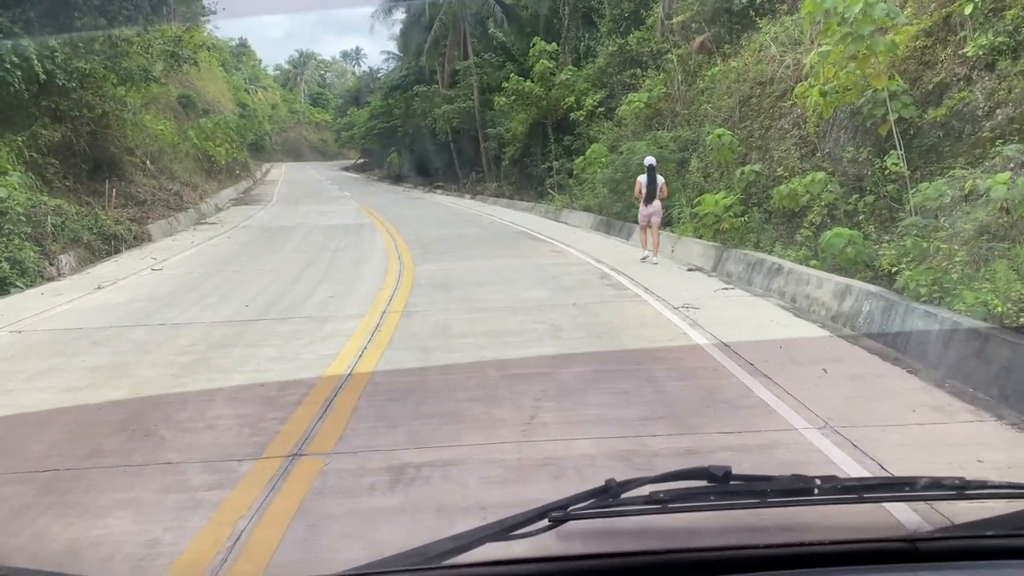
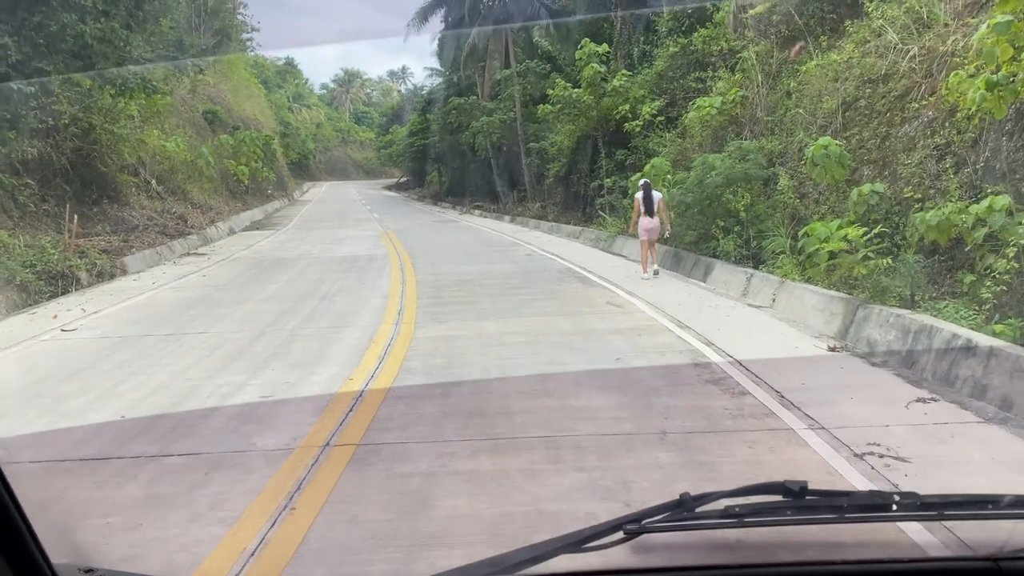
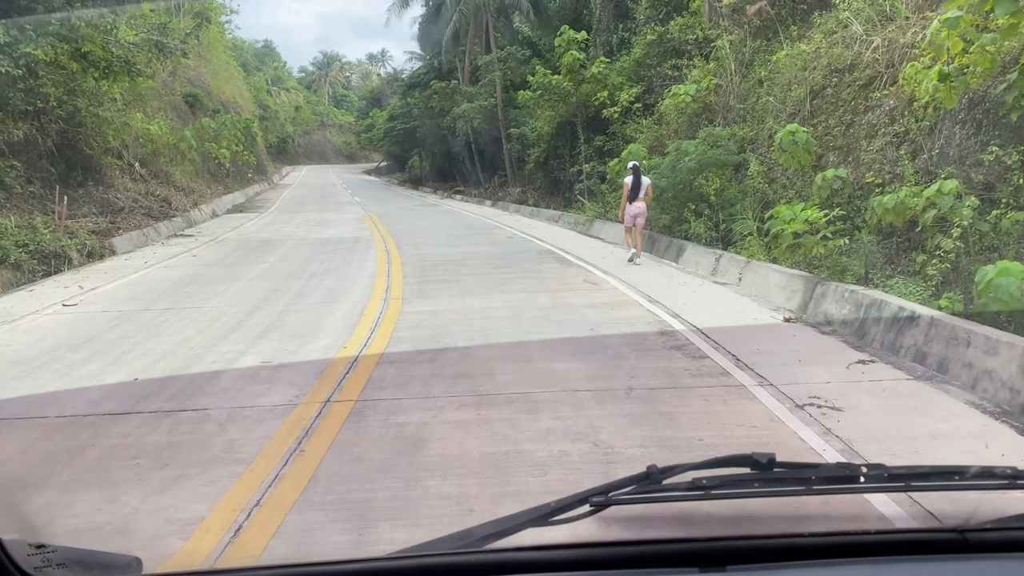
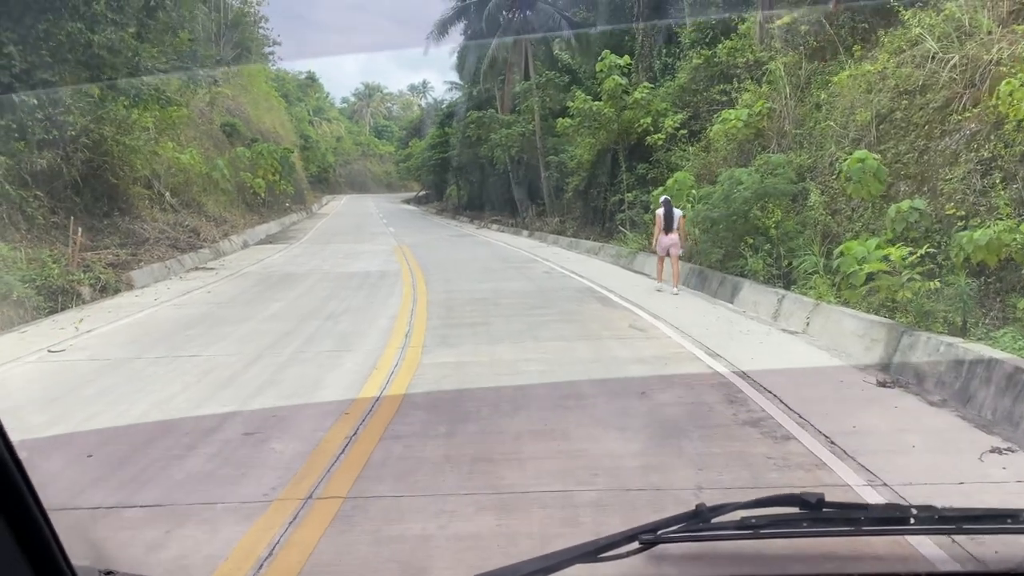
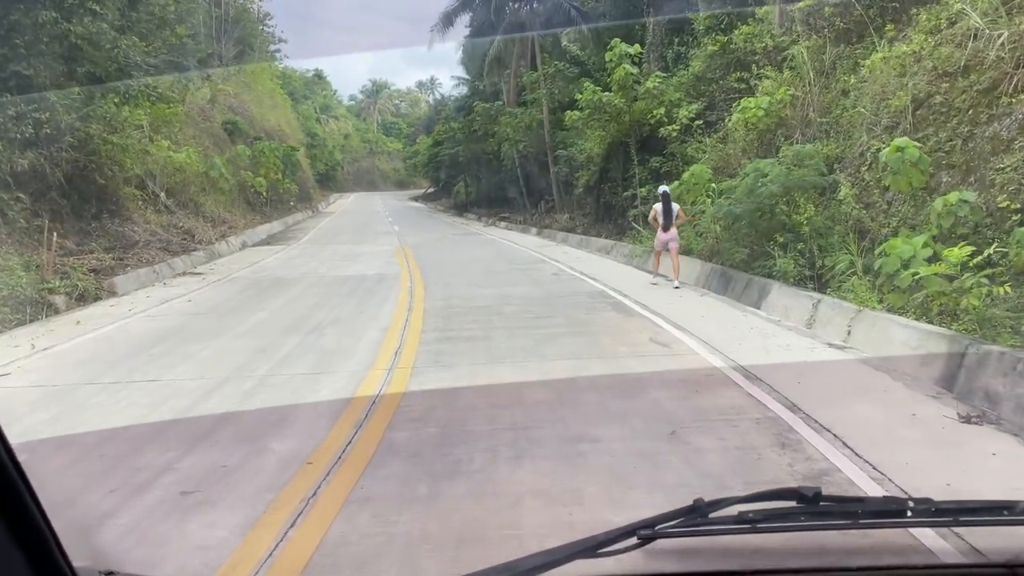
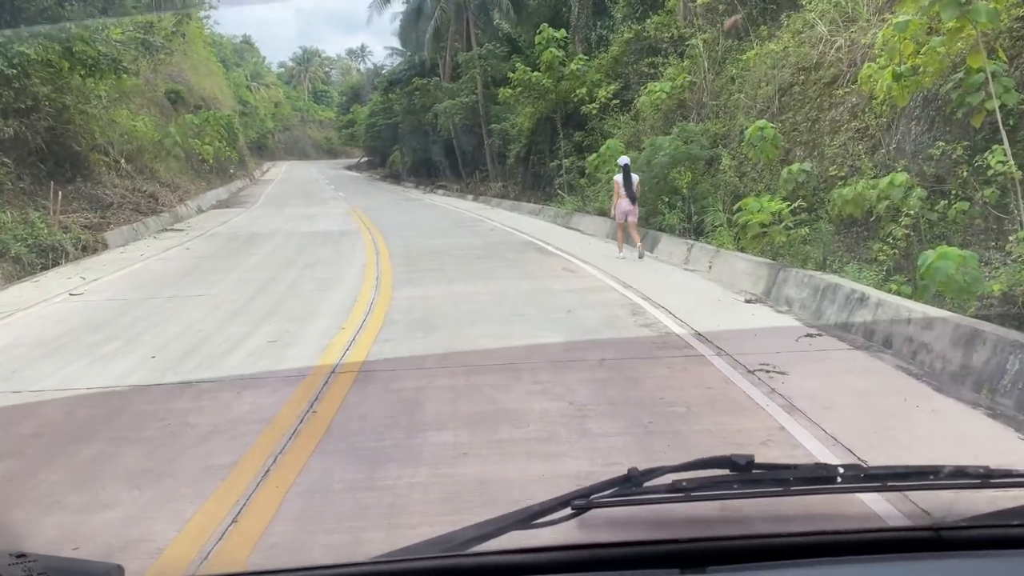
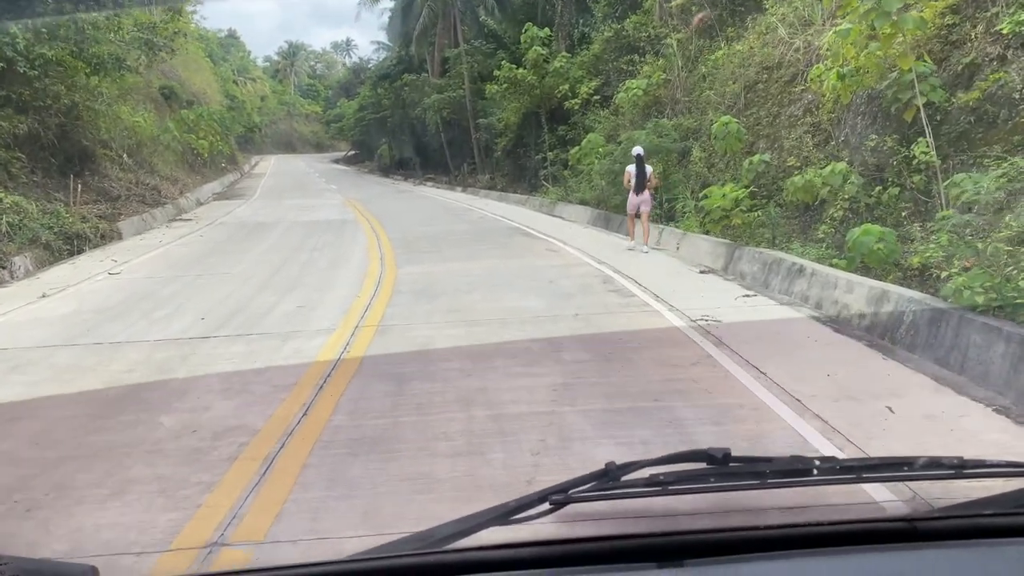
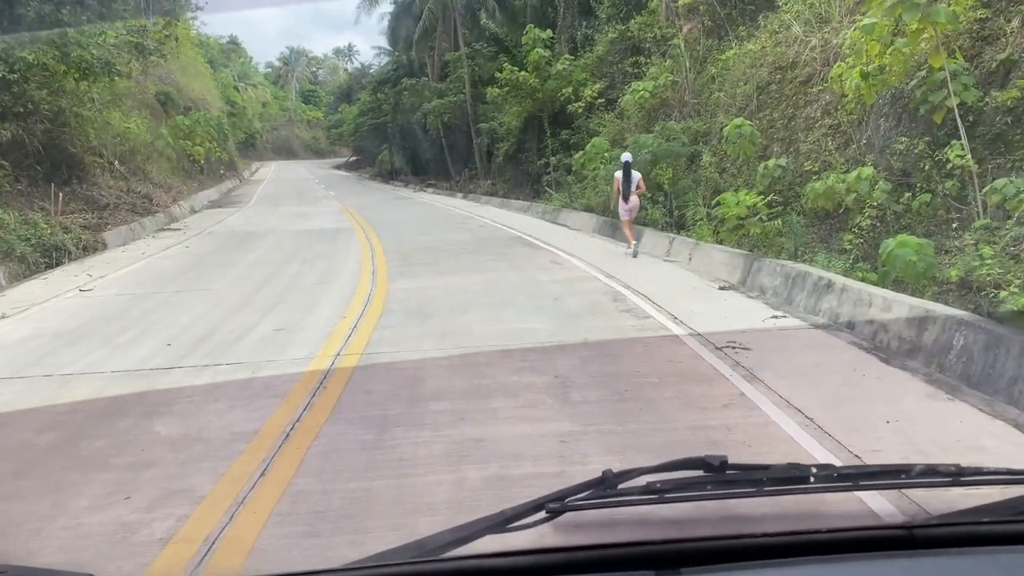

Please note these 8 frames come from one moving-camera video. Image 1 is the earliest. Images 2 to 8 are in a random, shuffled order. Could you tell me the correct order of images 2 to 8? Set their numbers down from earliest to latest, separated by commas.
7, 8, 6, 3, 2, 4, 5
